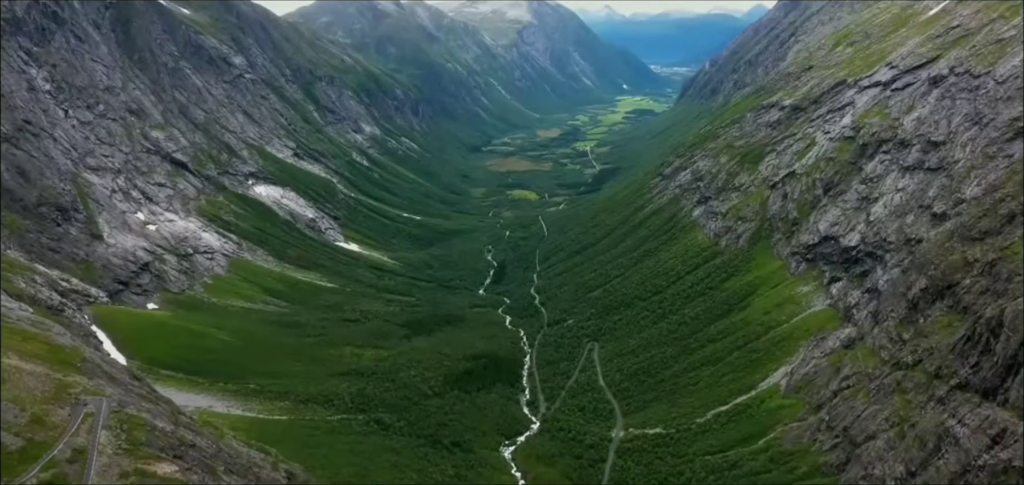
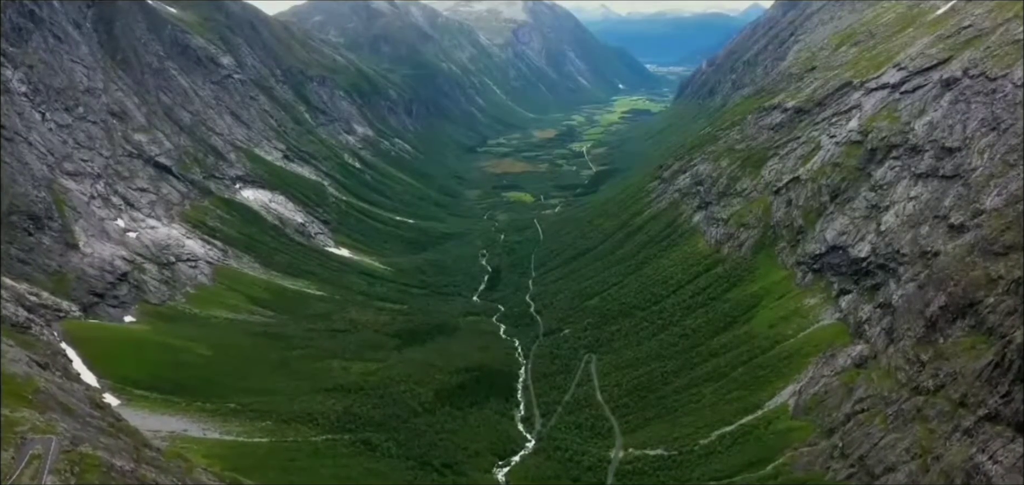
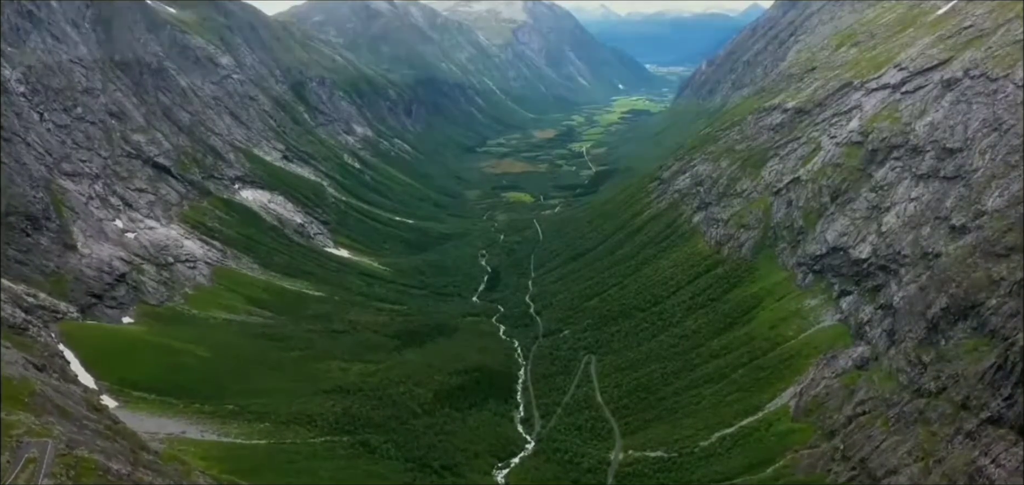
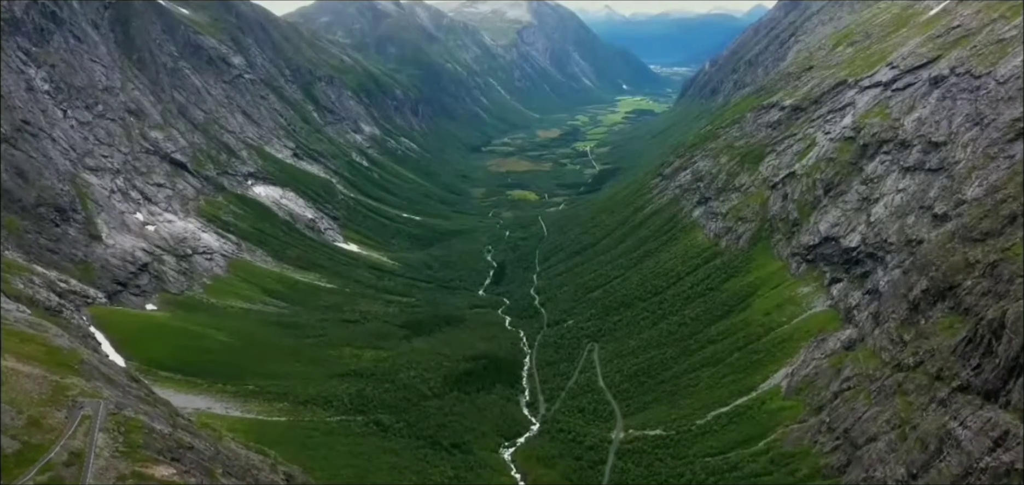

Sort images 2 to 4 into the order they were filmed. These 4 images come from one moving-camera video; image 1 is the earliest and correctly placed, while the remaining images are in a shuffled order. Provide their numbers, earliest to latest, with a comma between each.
4, 2, 3
